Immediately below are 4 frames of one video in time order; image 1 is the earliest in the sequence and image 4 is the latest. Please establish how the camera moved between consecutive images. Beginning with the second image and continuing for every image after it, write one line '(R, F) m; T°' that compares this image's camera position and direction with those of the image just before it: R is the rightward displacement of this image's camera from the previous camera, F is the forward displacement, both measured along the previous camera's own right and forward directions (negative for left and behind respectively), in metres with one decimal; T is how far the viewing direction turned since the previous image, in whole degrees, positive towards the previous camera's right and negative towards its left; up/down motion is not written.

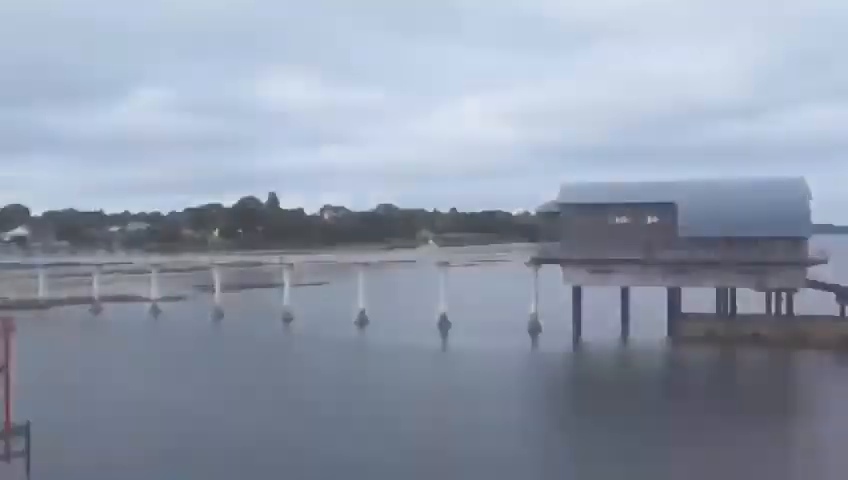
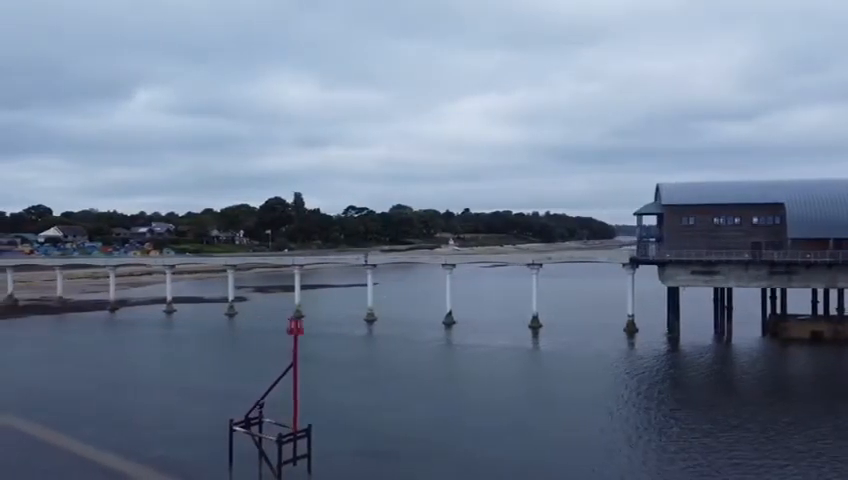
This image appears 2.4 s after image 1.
(-4.2, +0.1) m; 0°
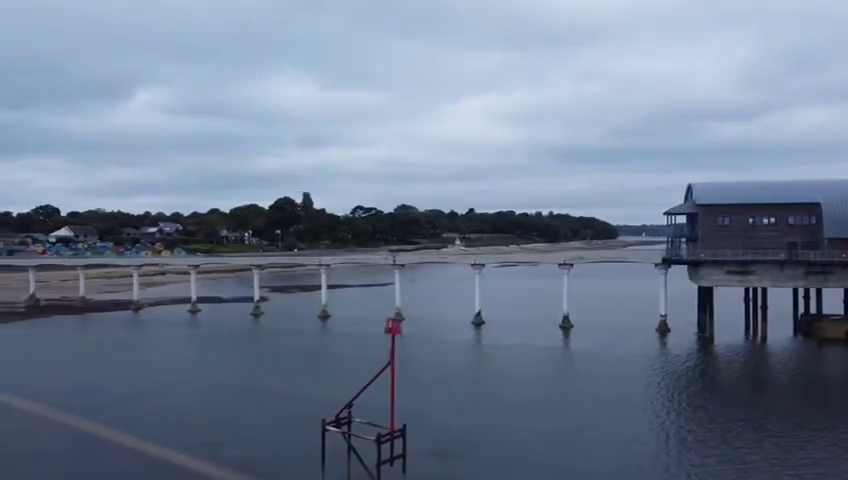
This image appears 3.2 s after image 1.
(-1.4, 0.0) m; 0°
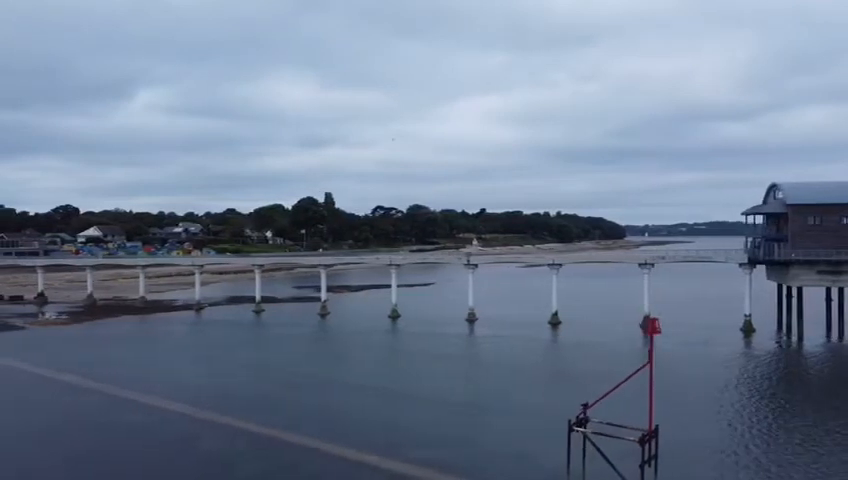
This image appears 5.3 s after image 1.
(-3.7, +0.1) m; 0°
